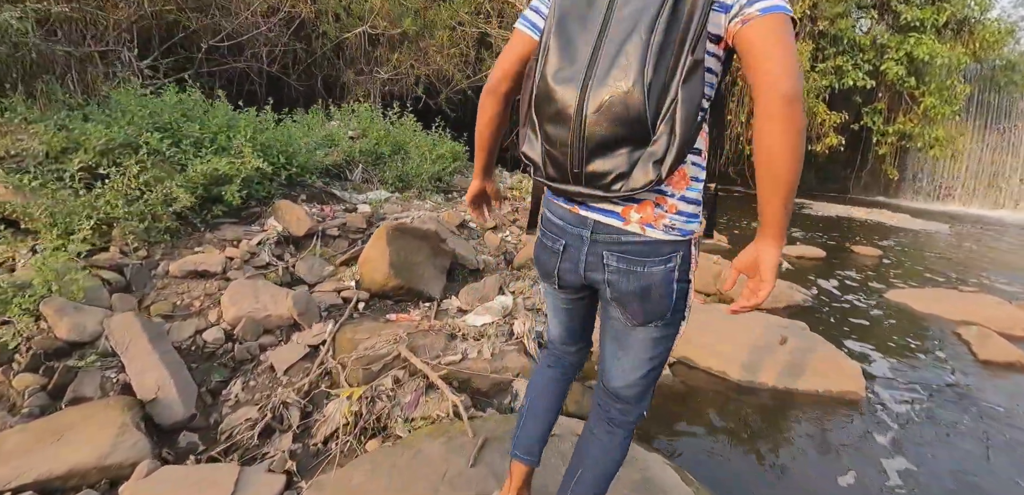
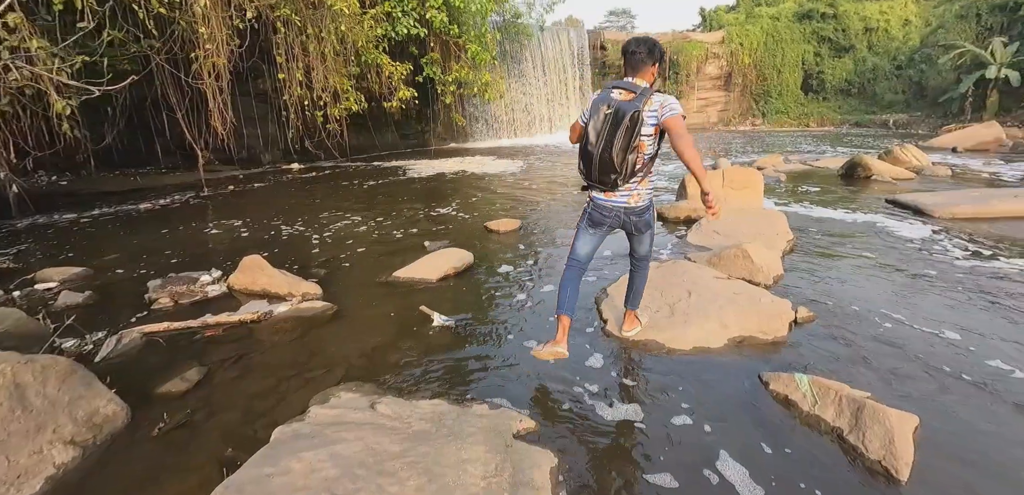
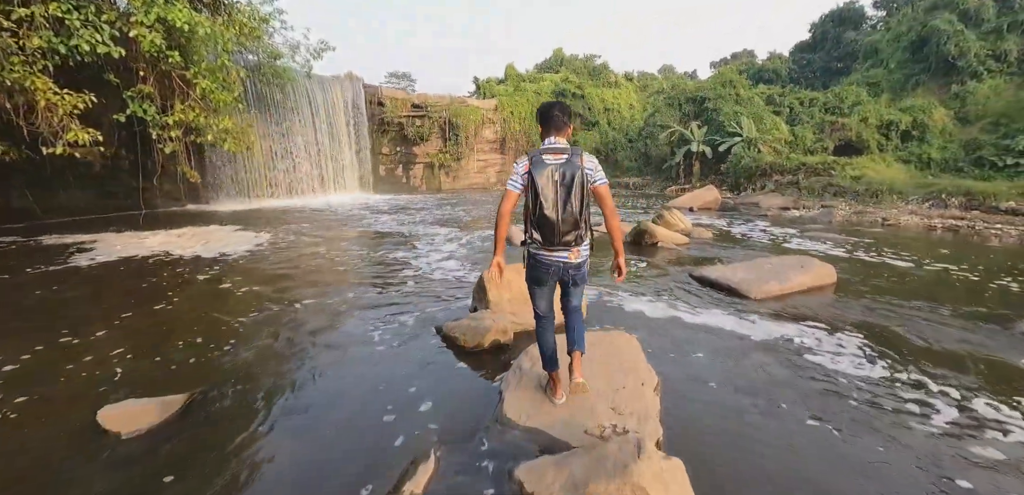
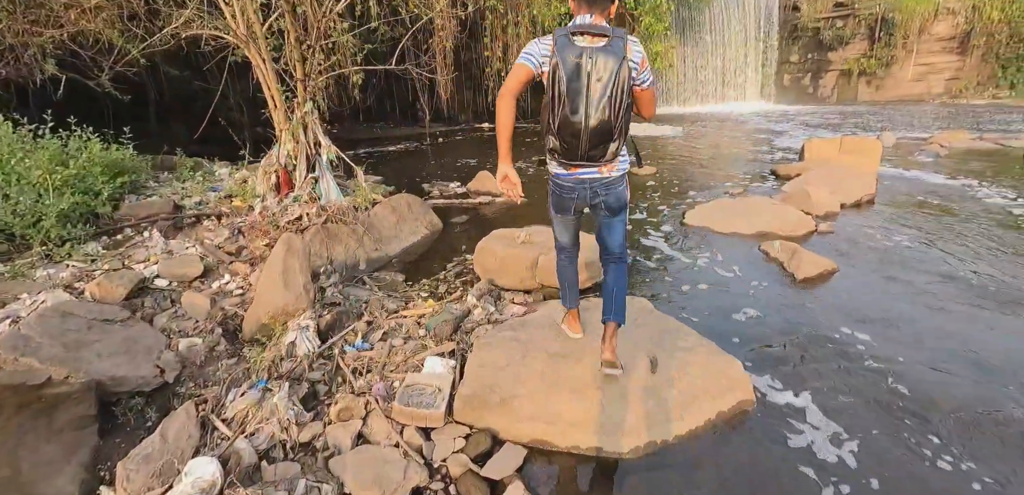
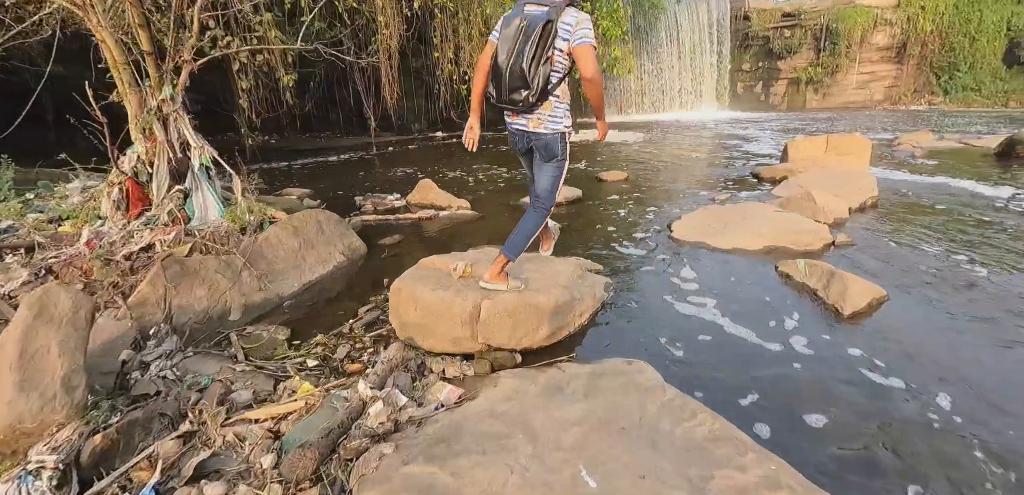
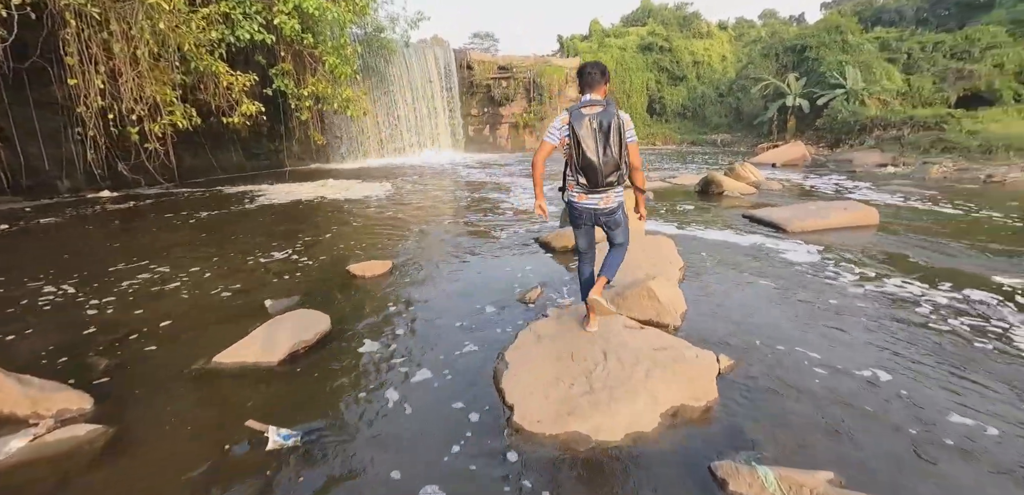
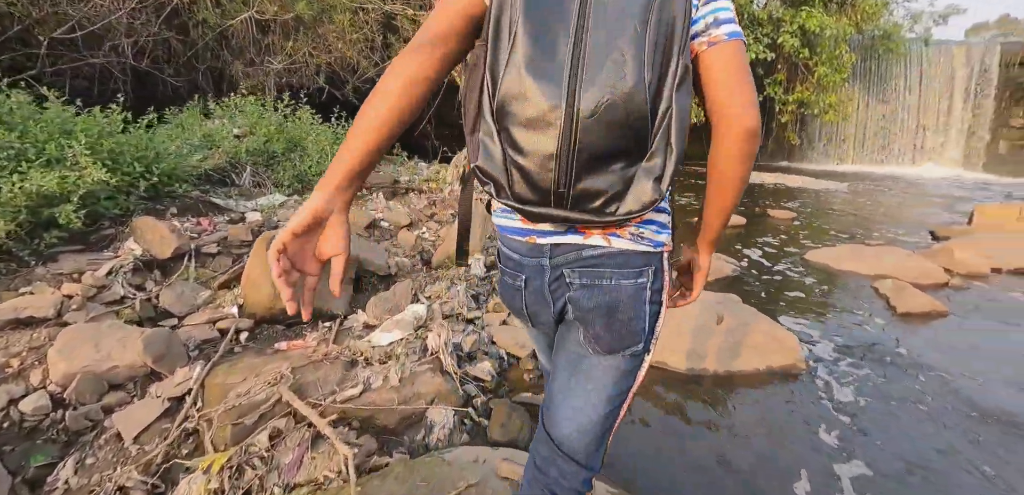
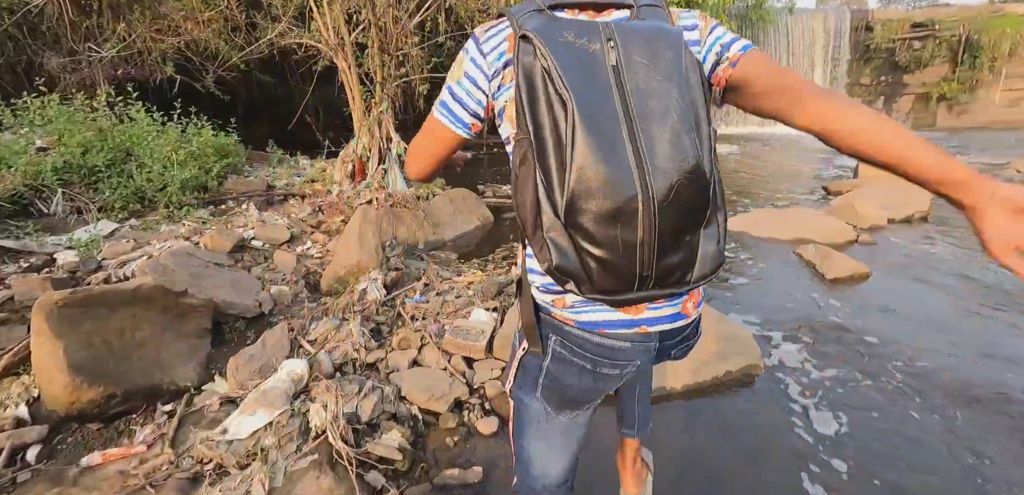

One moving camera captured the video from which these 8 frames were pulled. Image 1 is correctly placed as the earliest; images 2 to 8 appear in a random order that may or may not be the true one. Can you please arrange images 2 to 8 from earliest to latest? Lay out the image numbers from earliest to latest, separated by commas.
7, 8, 4, 5, 2, 6, 3
